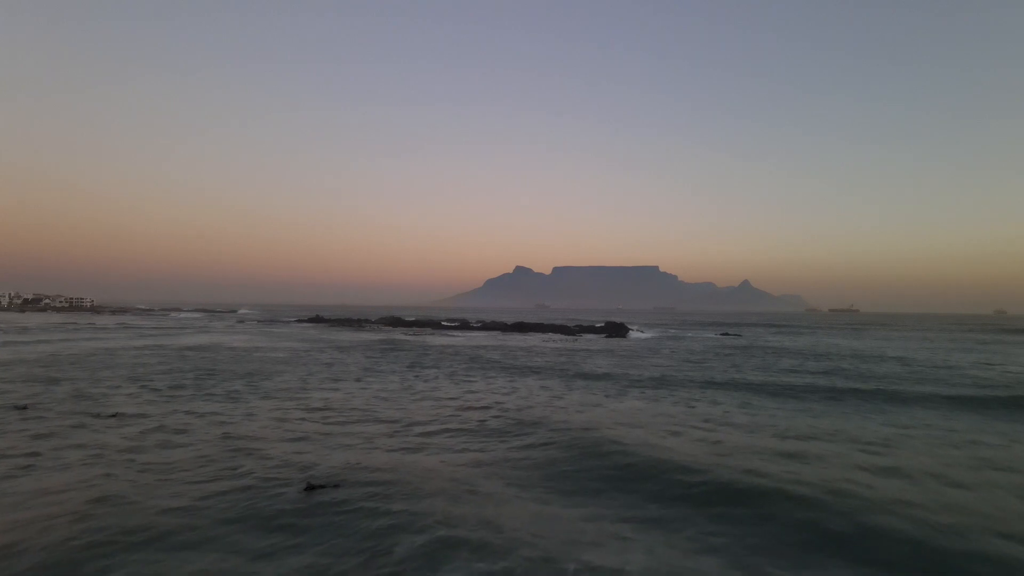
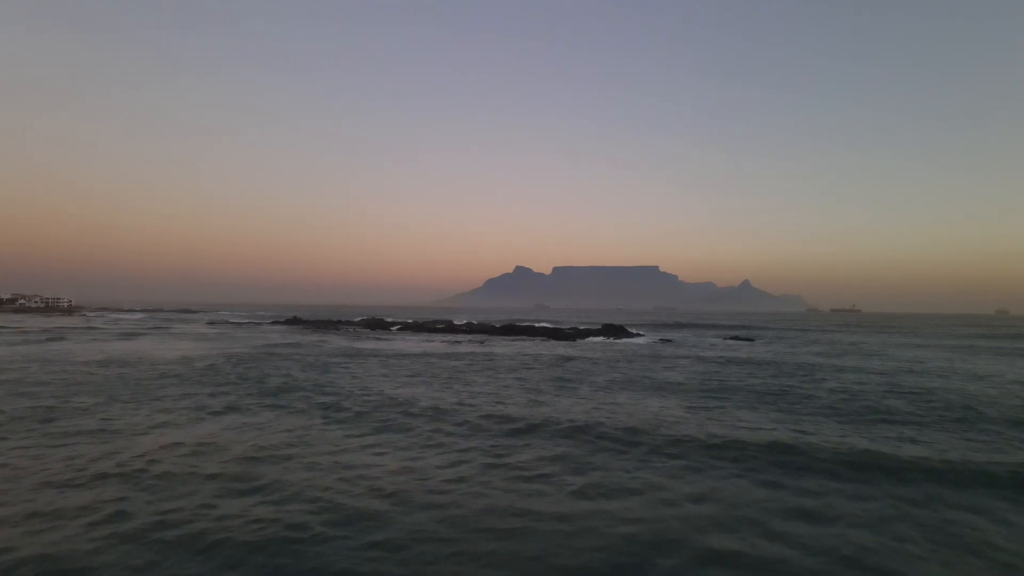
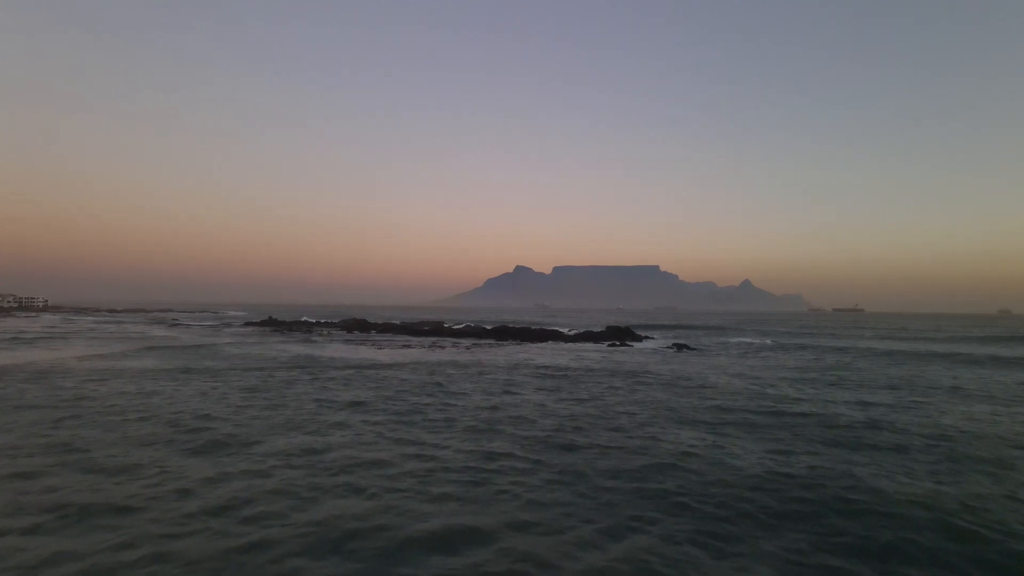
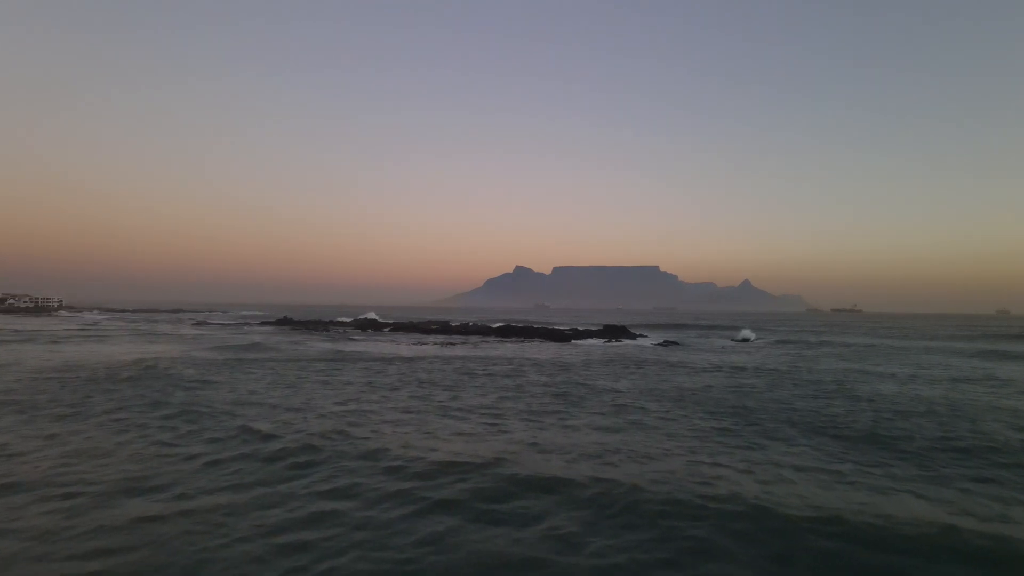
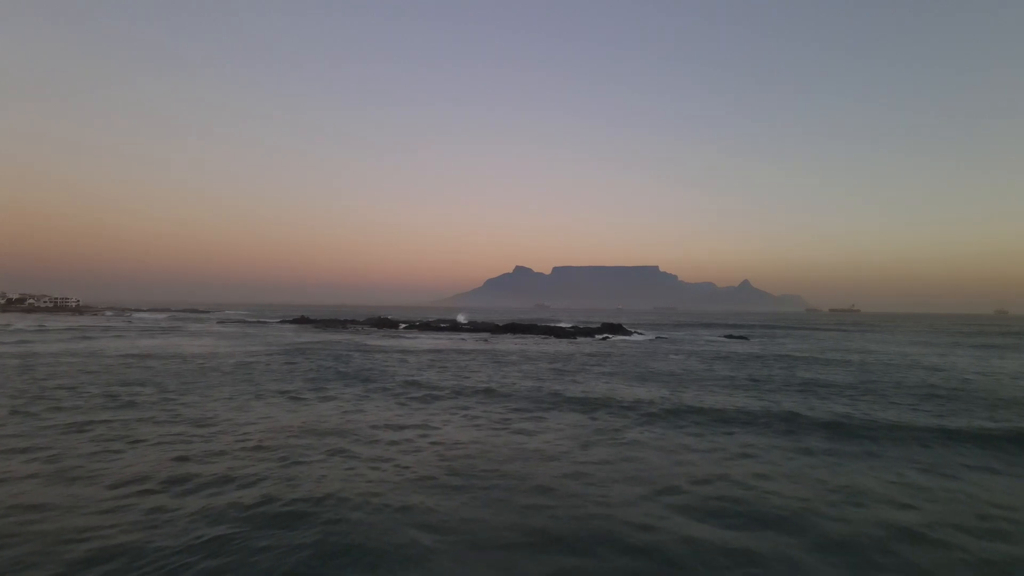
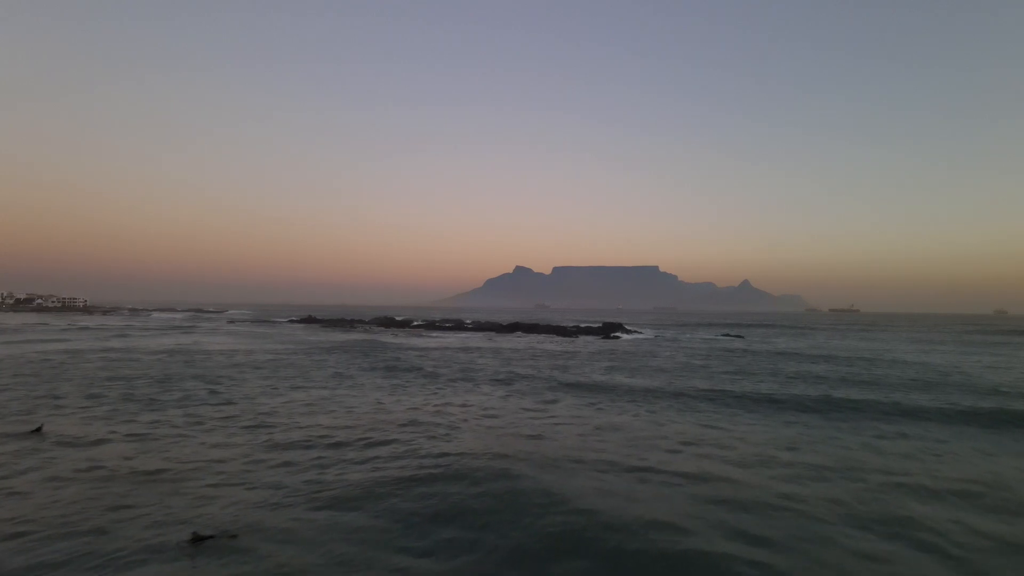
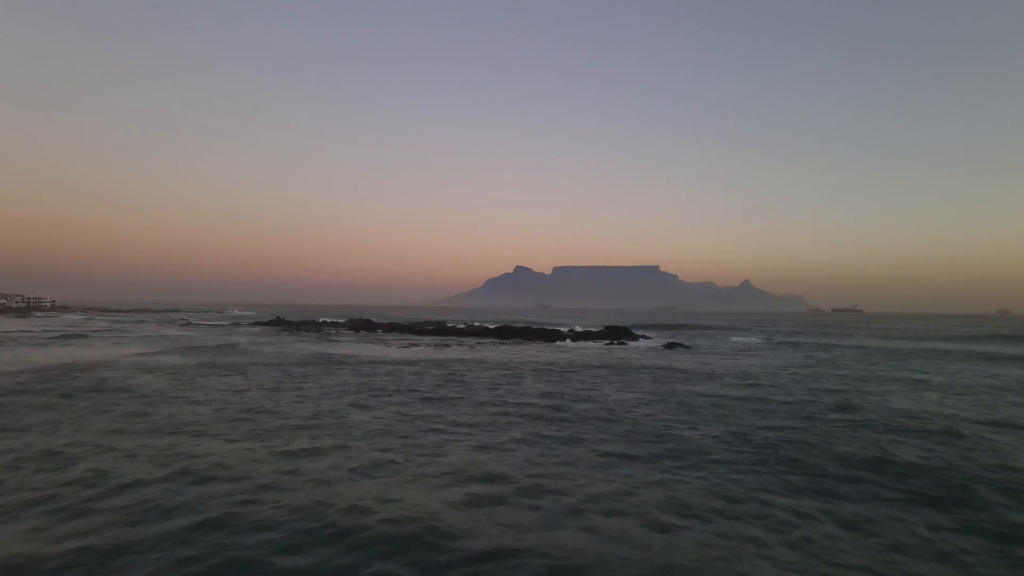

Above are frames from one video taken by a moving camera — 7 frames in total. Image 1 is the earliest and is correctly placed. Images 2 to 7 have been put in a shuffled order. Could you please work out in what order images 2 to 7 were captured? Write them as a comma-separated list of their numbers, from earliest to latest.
6, 5, 2, 4, 7, 3
